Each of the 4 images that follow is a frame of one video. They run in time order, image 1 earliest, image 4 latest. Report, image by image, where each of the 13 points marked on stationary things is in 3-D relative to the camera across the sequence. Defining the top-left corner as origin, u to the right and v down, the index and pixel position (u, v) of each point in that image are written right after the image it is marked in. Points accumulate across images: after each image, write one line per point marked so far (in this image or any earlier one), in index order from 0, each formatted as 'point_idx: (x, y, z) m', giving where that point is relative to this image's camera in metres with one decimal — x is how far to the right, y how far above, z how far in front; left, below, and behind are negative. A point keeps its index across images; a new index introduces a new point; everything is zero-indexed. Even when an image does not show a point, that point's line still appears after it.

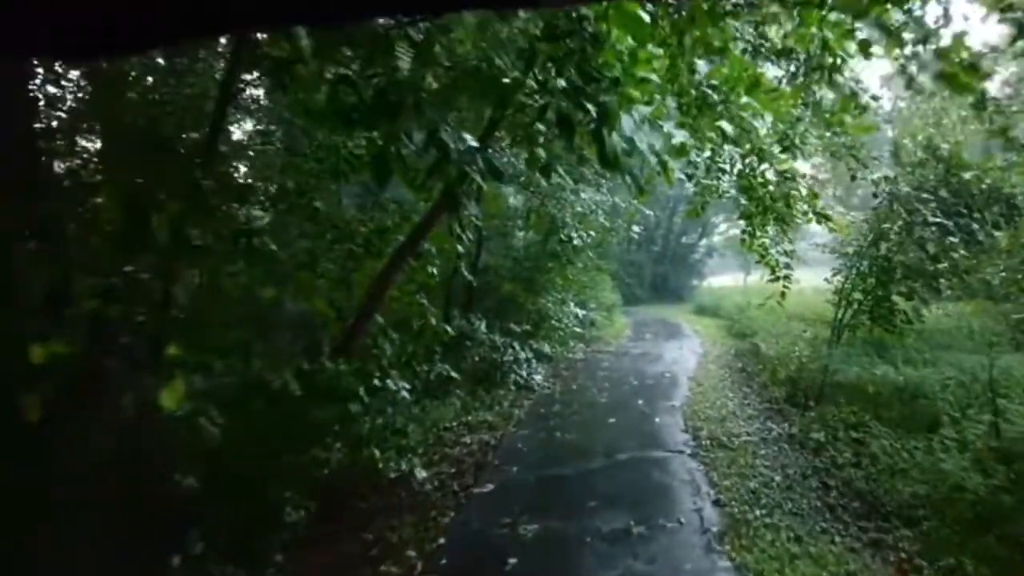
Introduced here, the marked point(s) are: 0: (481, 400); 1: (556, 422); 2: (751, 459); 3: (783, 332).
0: (-0.4, -1.4, +9.5) m
1: (+0.5, -1.4, +8.0) m
2: (+1.9, -1.4, +6.3) m
3: (+3.8, -0.6, +10.7) m
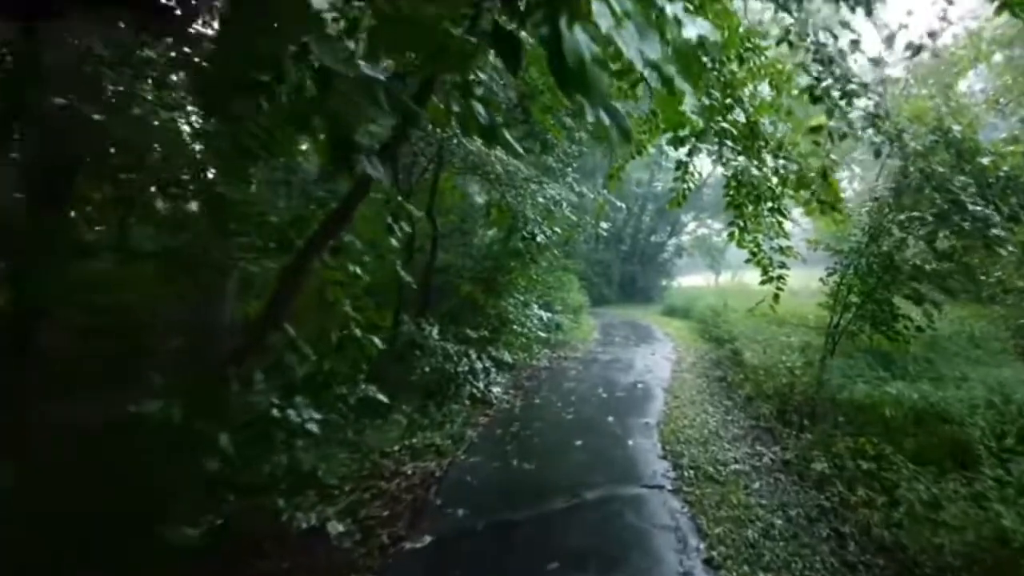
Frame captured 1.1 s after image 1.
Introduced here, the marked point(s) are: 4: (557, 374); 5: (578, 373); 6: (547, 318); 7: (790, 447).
0: (-0.9, -1.4, +8.4) m
1: (0.0, -1.4, +6.9) m
2: (+1.6, -1.4, +5.3) m
3: (+3.2, -0.7, +9.7) m
4: (+0.7, -1.2, +11.2) m
5: (+1.0, -1.2, +11.2) m
6: (+0.6, -0.6, +14.0) m
7: (+2.3, -1.3, +6.4) m
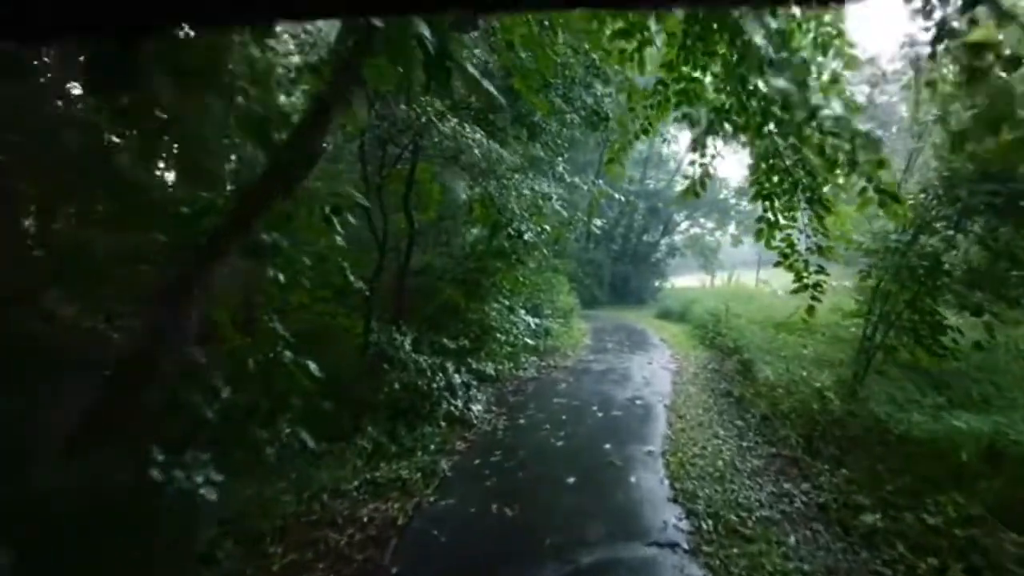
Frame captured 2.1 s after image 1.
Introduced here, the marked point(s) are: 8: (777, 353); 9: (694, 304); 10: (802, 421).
0: (-1.0, -1.4, +7.2) m
1: (-0.1, -1.5, +5.8) m
2: (+1.4, -1.5, +4.2) m
3: (+3.0, -0.7, +8.6) m
4: (+0.4, -1.3, +10.1) m
5: (+0.8, -1.3, +10.1) m
6: (+0.4, -0.6, +12.9) m
7: (+2.2, -1.4, +5.3) m
8: (+3.1, -0.8, +8.9) m
9: (+4.4, -0.4, +18.8) m
10: (+2.5, -1.1, +6.7) m
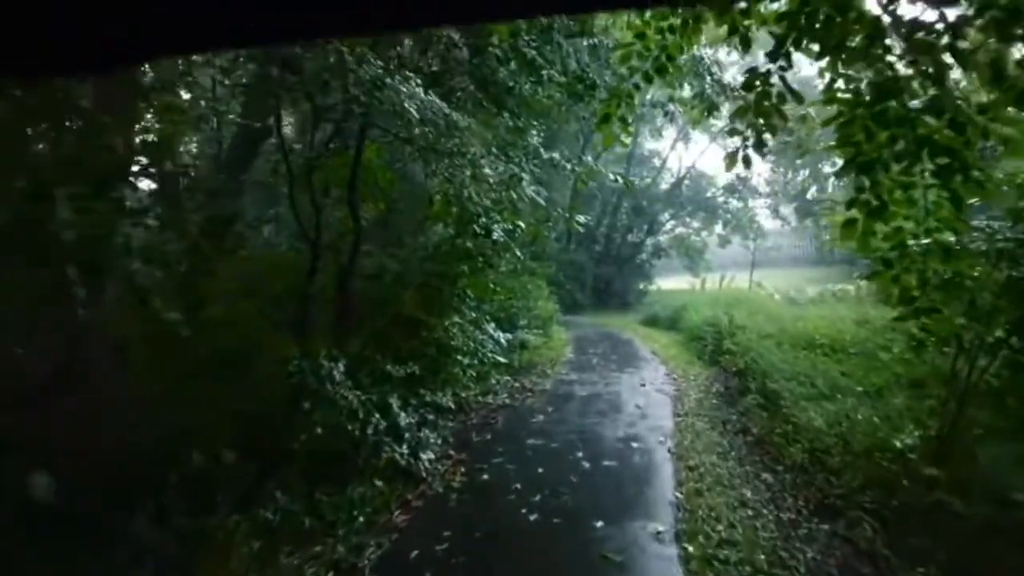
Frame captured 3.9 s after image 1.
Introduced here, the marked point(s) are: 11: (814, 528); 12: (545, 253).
0: (-1.3, -1.6, +5.3) m
1: (-0.4, -1.6, +3.9) m
2: (+1.2, -1.6, +2.3) m
3: (+2.7, -0.8, +6.8) m
4: (+0.1, -1.4, +8.2) m
5: (+0.4, -1.4, +8.2) m
6: (-0.1, -0.7, +11.1) m
7: (+1.9, -1.5, +3.5) m
8: (+2.7, -0.9, +7.1) m
9: (+3.8, -0.5, +17.0) m
10: (+2.2, -1.3, +4.9) m
11: (+1.9, -1.5, +4.8) m
12: (+0.6, +0.6, +15.2) m
